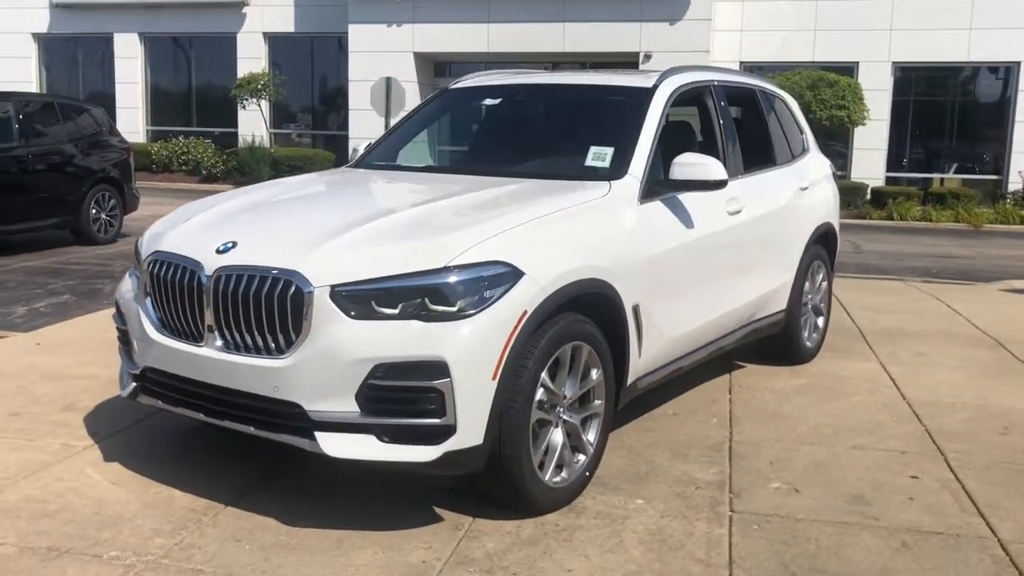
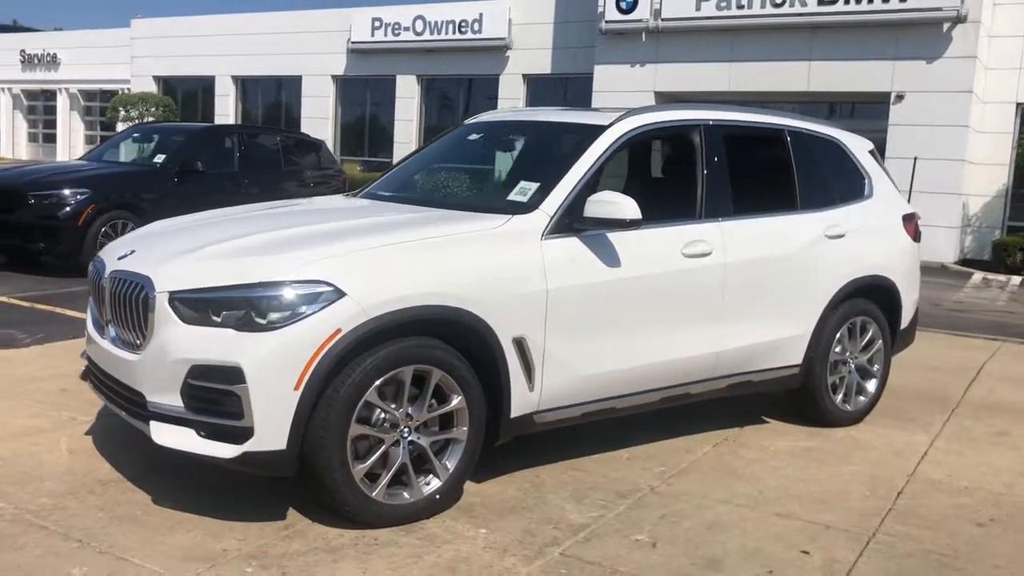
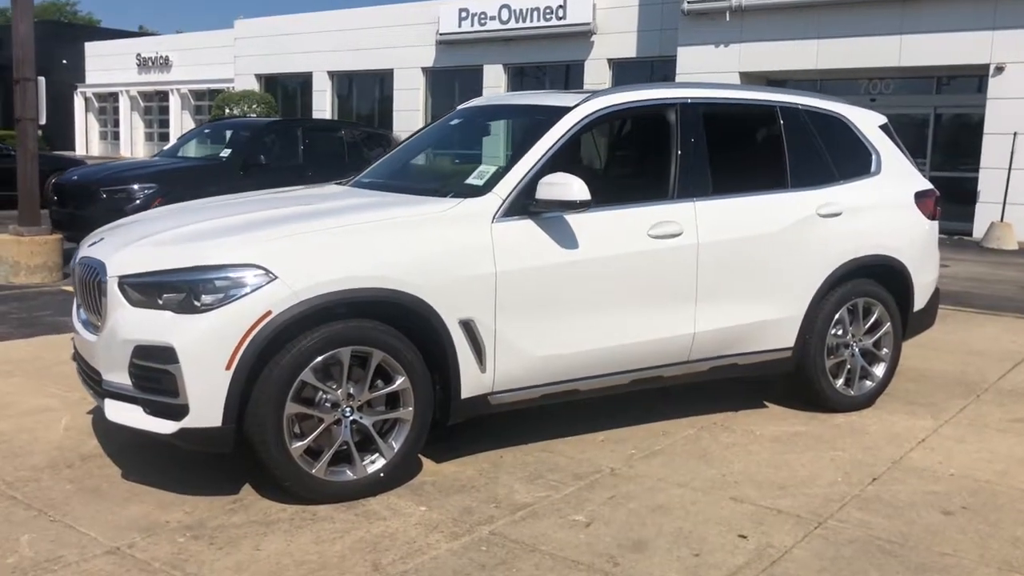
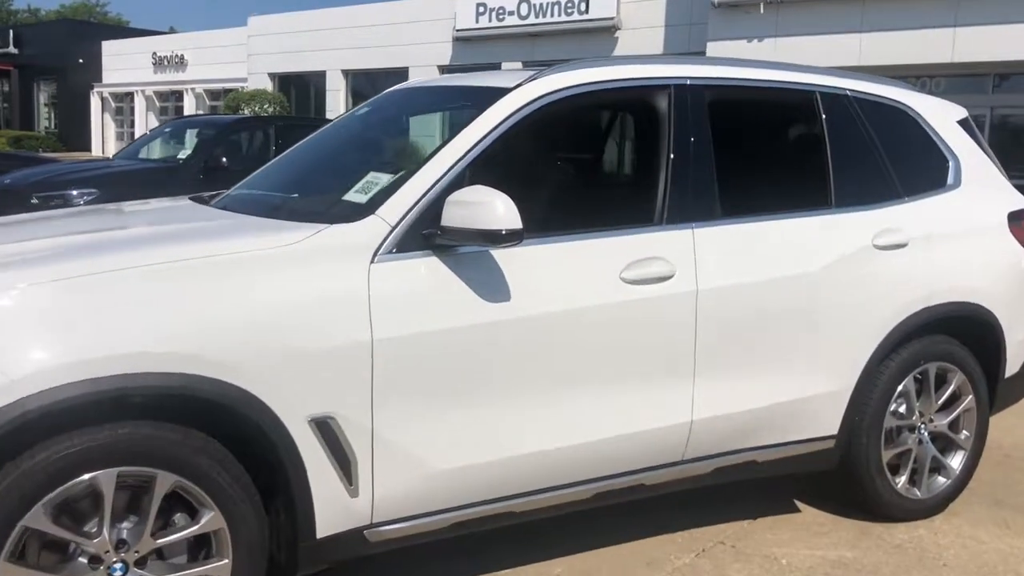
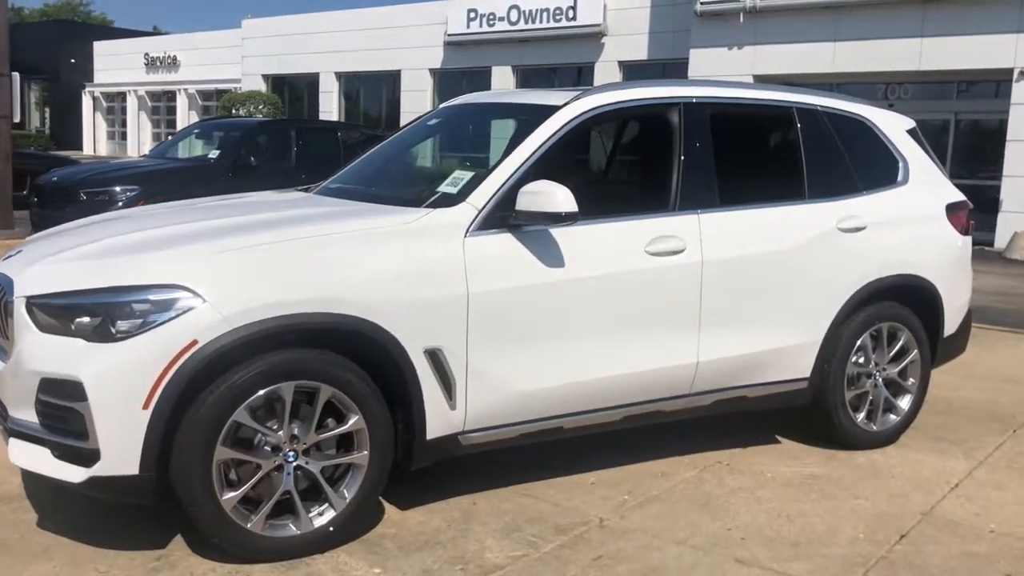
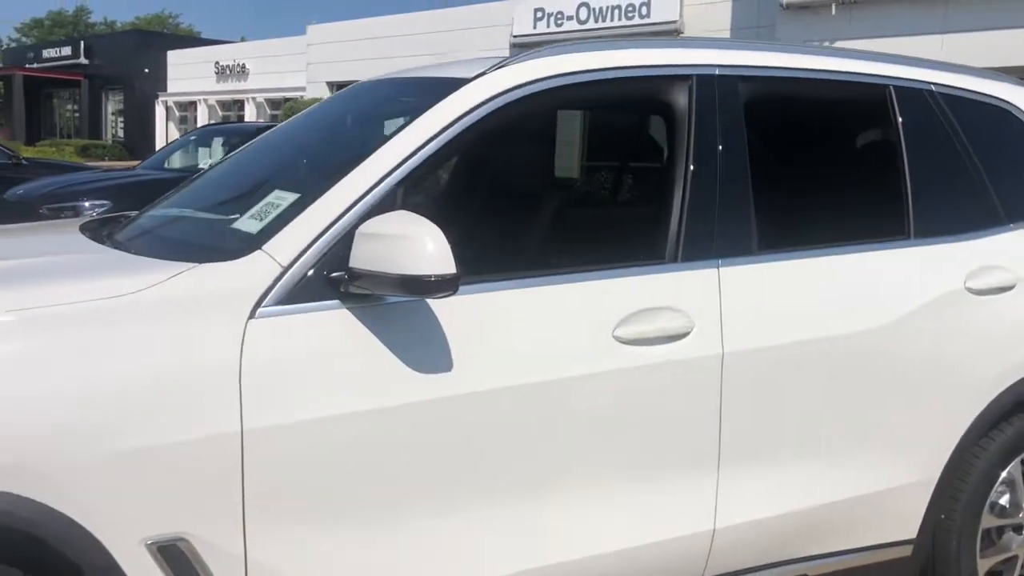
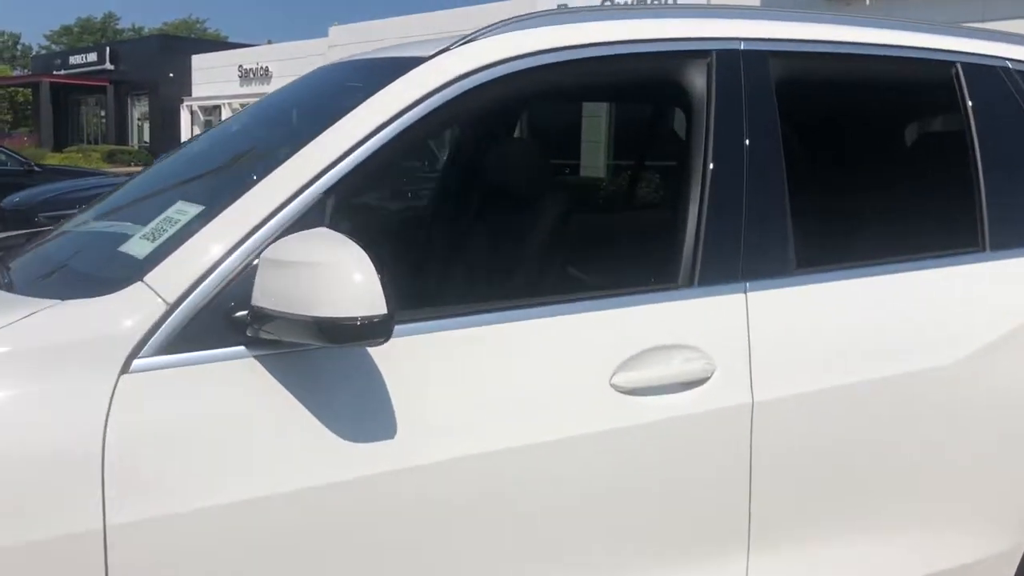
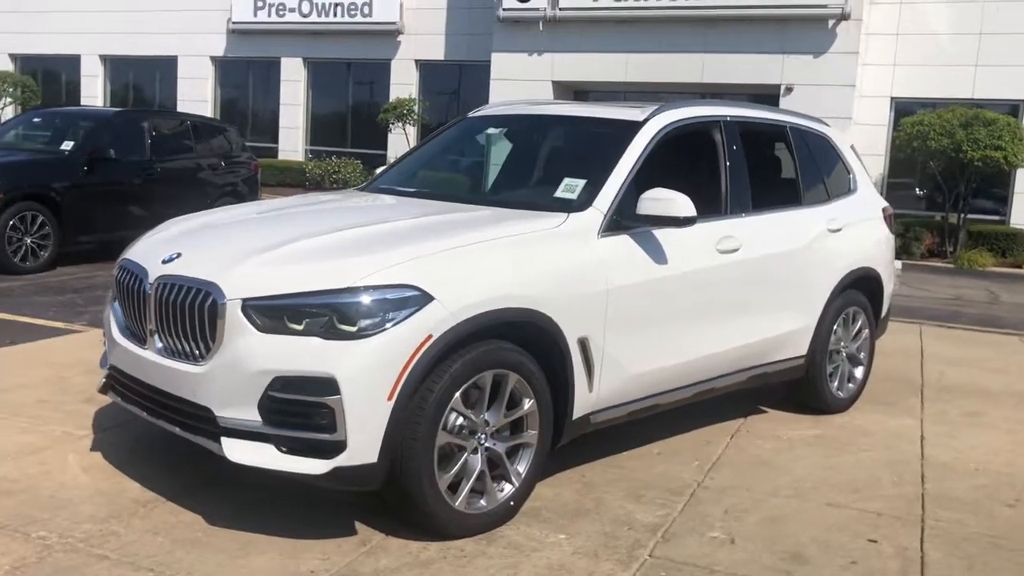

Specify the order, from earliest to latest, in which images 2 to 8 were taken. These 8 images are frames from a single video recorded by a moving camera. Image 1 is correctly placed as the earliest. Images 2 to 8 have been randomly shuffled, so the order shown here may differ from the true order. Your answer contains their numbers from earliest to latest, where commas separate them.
8, 2, 3, 5, 4, 6, 7
